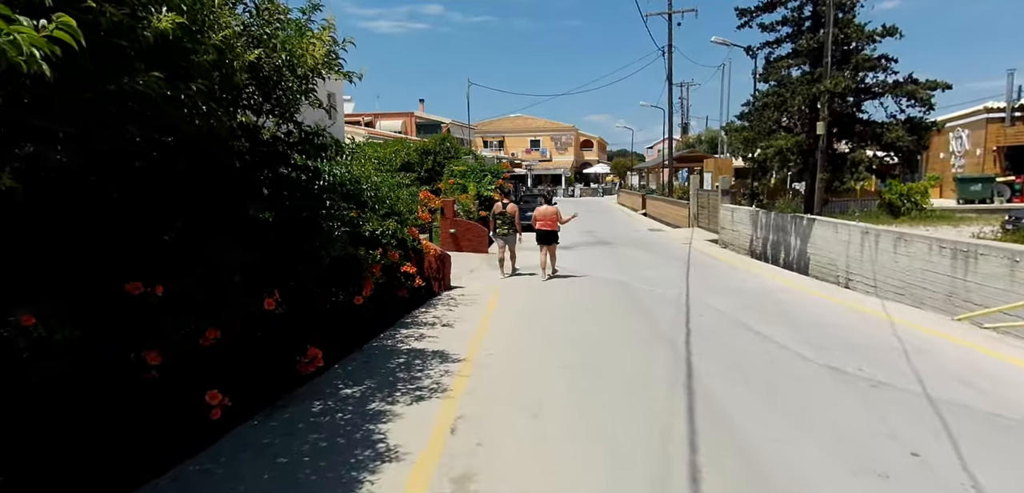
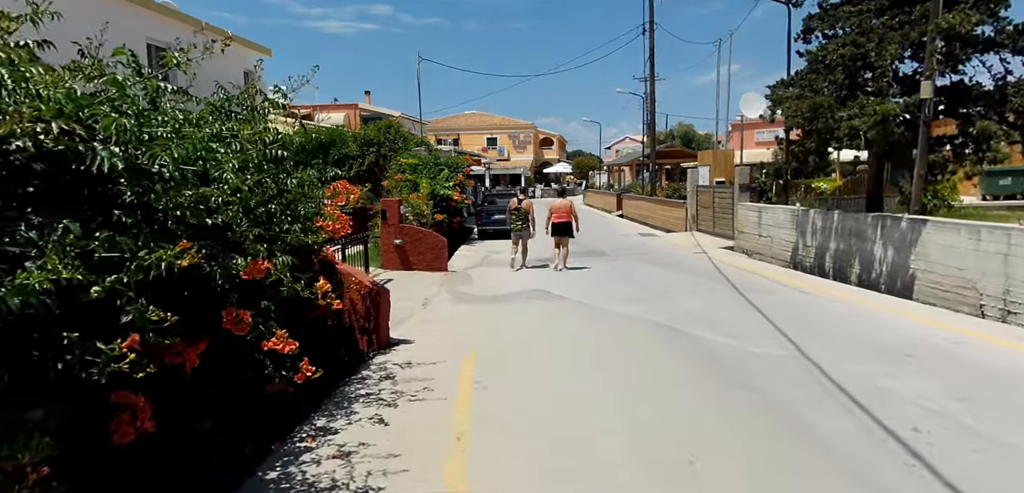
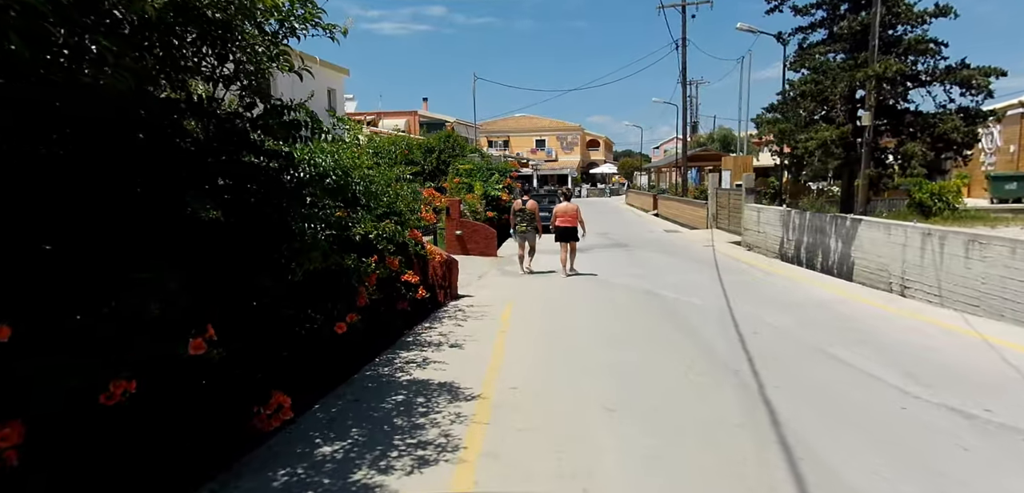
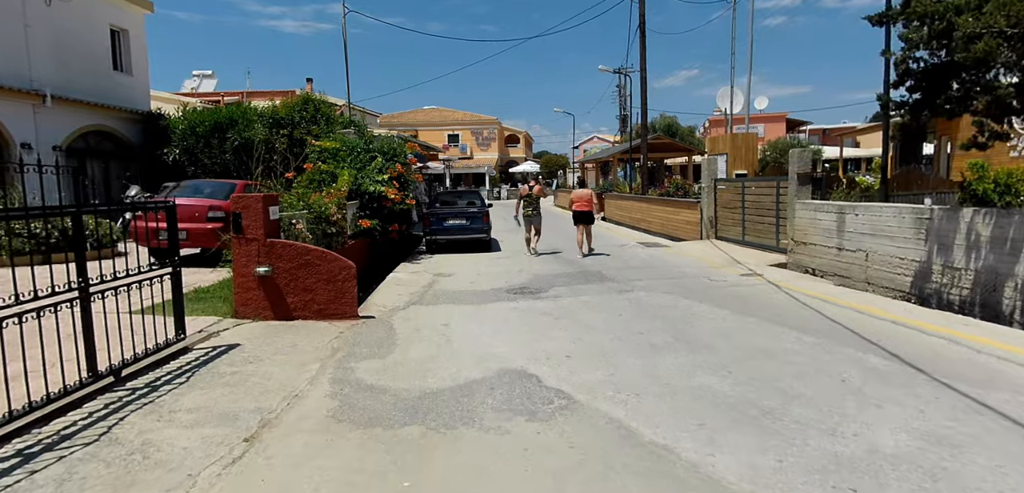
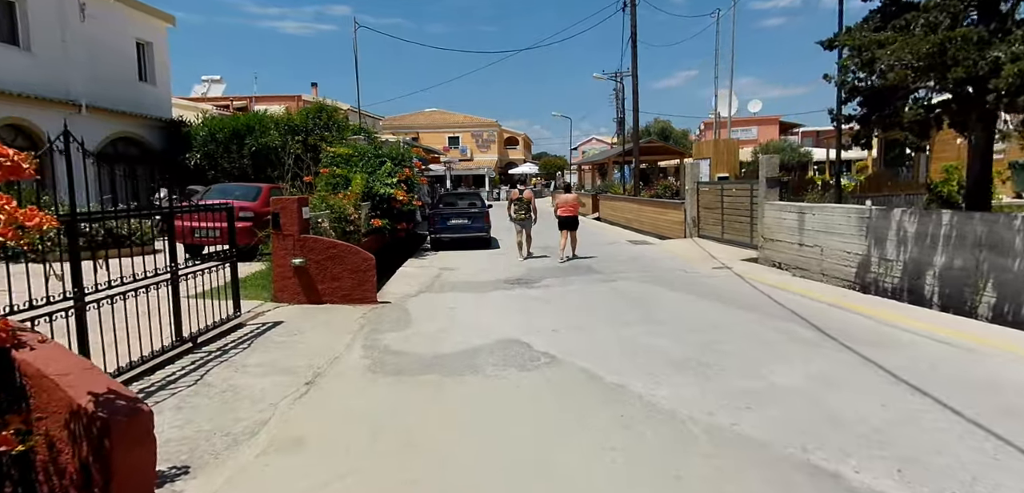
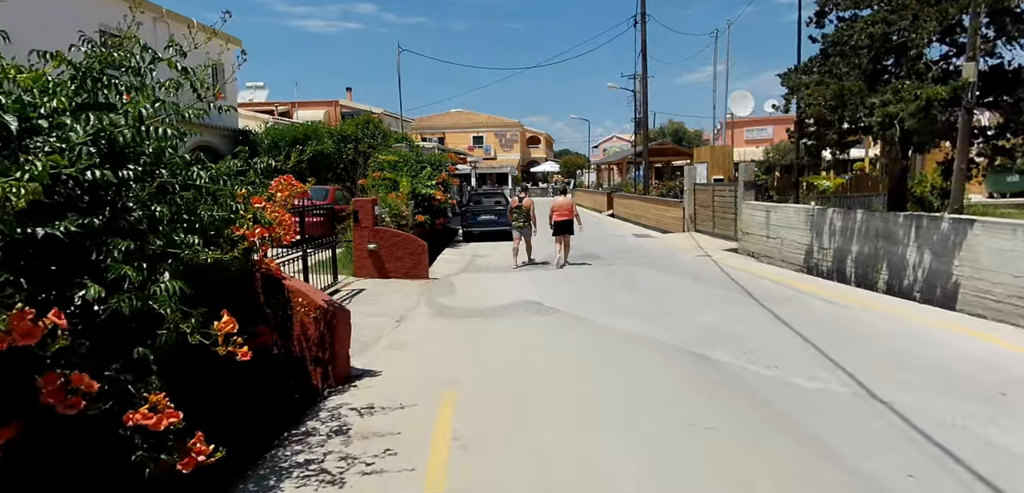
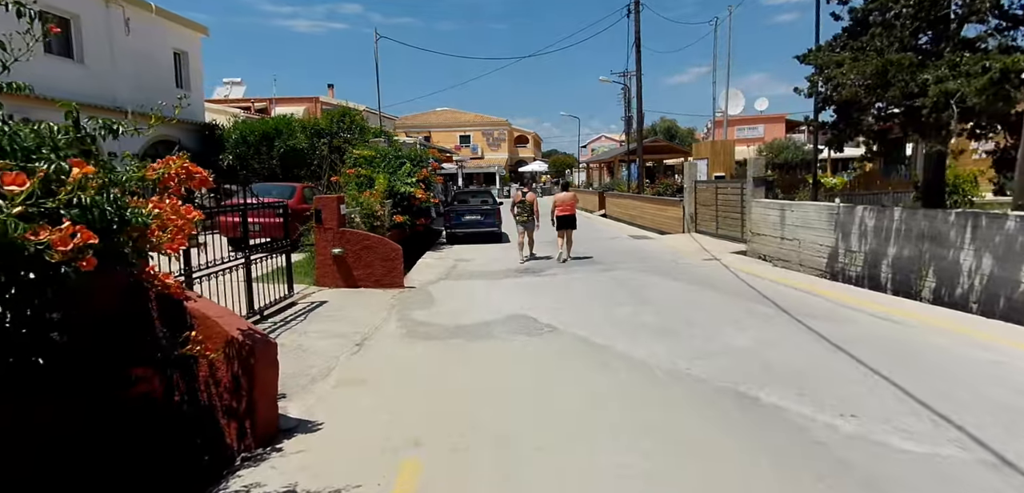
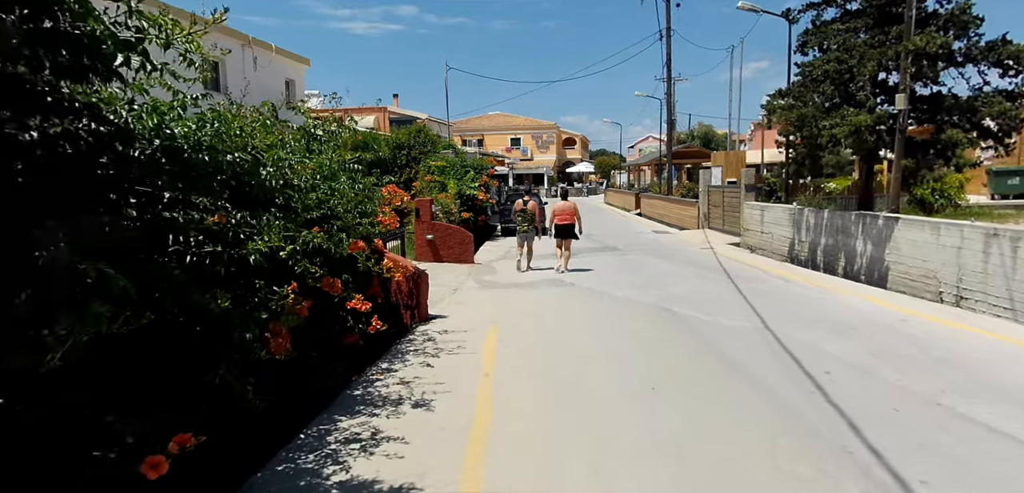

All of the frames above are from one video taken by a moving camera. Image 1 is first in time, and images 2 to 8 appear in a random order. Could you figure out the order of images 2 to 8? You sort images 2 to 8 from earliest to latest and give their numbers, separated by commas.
3, 8, 2, 6, 7, 5, 4
